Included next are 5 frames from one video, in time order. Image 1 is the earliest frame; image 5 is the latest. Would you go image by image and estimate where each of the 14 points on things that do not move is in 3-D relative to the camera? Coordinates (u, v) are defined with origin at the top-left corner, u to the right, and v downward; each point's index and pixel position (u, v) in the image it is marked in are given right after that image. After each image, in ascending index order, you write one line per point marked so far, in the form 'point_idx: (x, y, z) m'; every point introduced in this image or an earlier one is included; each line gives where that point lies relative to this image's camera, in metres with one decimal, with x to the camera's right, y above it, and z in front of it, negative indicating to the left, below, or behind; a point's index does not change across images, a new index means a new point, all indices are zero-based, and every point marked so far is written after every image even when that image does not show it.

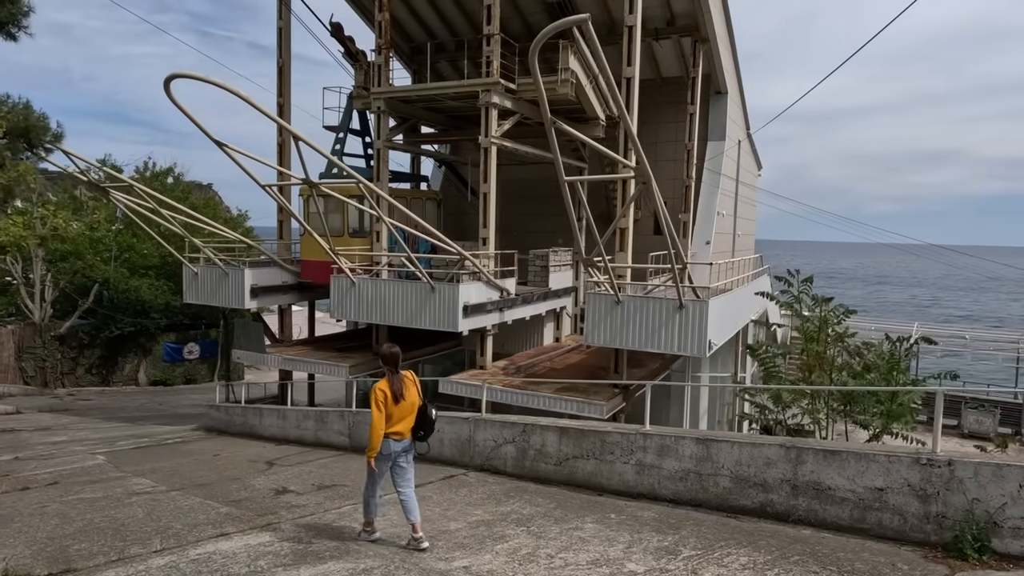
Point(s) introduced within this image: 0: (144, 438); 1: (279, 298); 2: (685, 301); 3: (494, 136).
0: (-8.1, -3.3, +14.8) m
1: (-6.0, -0.3, +17.1) m
2: (+3.0, -0.2, +11.4) m
3: (-0.4, +3.3, +14.4) m
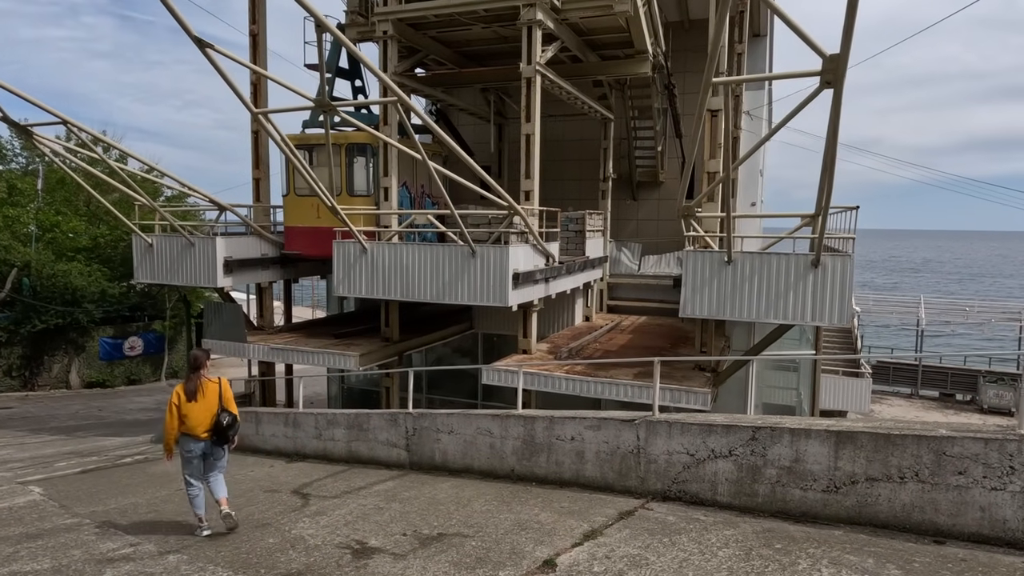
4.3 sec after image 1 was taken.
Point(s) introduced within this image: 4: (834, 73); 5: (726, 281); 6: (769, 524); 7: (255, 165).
0: (-7.2, -2.9, +11.4) m
1: (-5.3, +0.3, +13.8) m
2: (+4.1, +0.4, +8.9) m
3: (+0.5, +3.9, +11.6) m
4: (+3.2, +2.1, +6.5) m
5: (+3.0, +0.1, +9.3) m
6: (+1.7, -1.6, +4.4) m
7: (-5.5, +2.6, +14.2) m
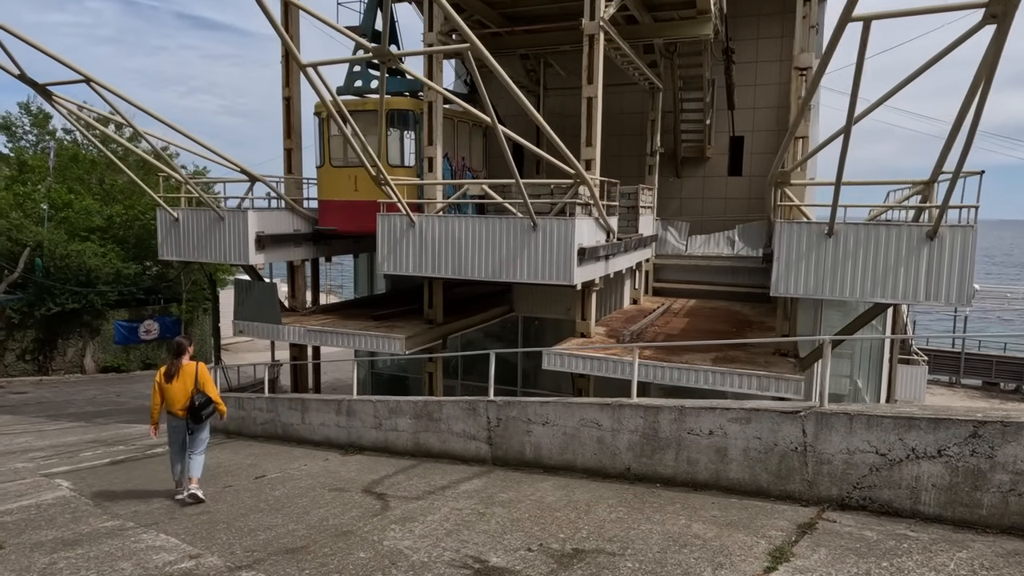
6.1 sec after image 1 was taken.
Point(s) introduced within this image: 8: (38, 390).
0: (-6.2, -2.5, +10.5) m
1: (-4.3, +0.7, +12.9) m
2: (+5.1, +0.7, +7.9) m
3: (+1.4, +4.3, +10.5) m
4: (+4.1, +2.4, +5.5) m
5: (+3.9, +0.4, +8.4) m
6: (+2.6, -1.3, +3.5) m
7: (-4.5, +3.1, +13.3) m
8: (-13.9, -3.0, +19.5) m
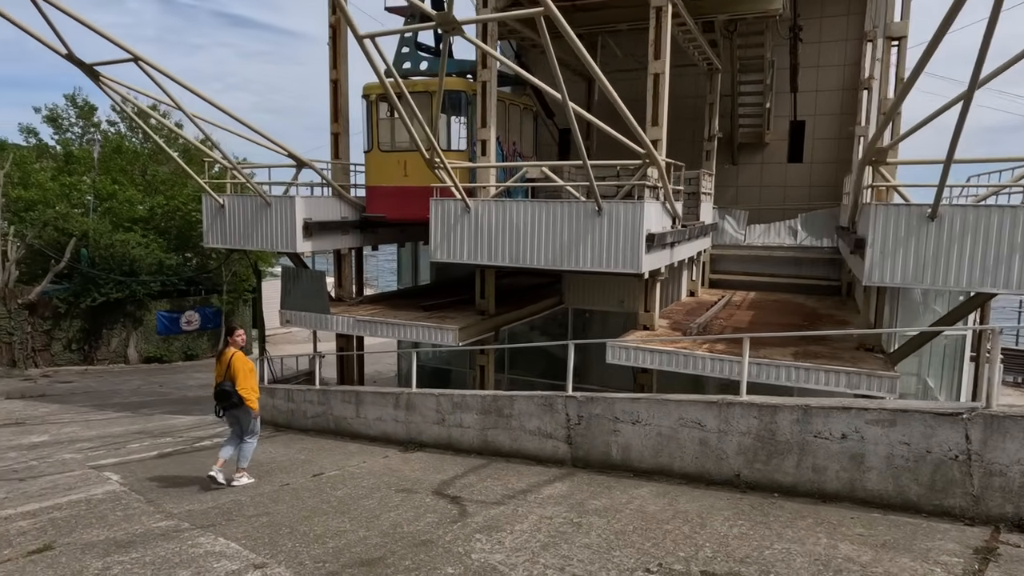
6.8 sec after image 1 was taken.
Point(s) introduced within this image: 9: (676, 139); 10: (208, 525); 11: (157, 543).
0: (-5.3, -2.3, +10.2) m
1: (-3.3, +0.9, +12.5) m
2: (+5.9, +0.8, +7.1) m
3: (+2.4, +4.4, +9.9) m
4: (+4.8, +2.5, +4.7) m
5: (+4.8, +0.5, +7.6) m
6: (+3.2, -1.2, +2.8) m
7: (-3.5, +3.3, +12.9) m
8: (-12.6, -2.7, +19.5) m
9: (+3.9, +3.5, +15.8) m
10: (-2.3, -1.8, +5.1) m
11: (-2.5, -1.8, +4.8) m
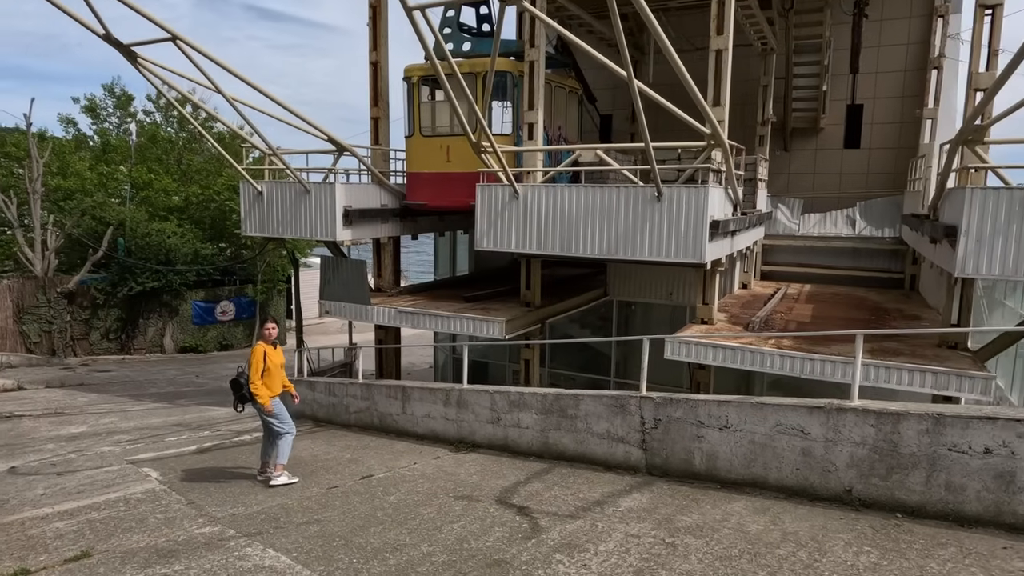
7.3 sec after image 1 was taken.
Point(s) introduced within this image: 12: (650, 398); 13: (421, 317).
0: (-4.6, -2.1, +9.9) m
1: (-2.4, +1.1, +12.1) m
2: (+6.5, +0.9, +6.3) m
3: (+3.1, +4.5, +9.2) m
4: (+5.3, +2.5, +4.0) m
5: (+5.4, +0.6, +6.9) m
6: (+3.6, -1.2, +2.2) m
7: (-2.6, +3.5, +12.4) m
8: (-11.5, -2.4, +19.5) m
9: (+4.9, +3.7, +15.0) m
10: (-1.8, -1.7, +4.7) m
11: (-2.0, -1.7, +4.4) m
12: (+1.1, -0.9, +5.2) m
13: (-1.5, -0.5, +10.7) m
